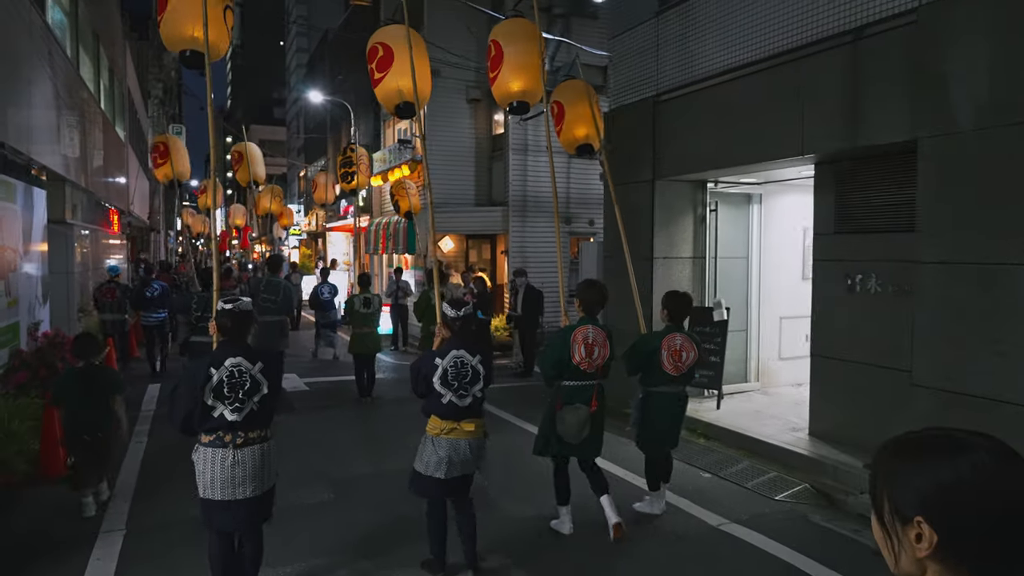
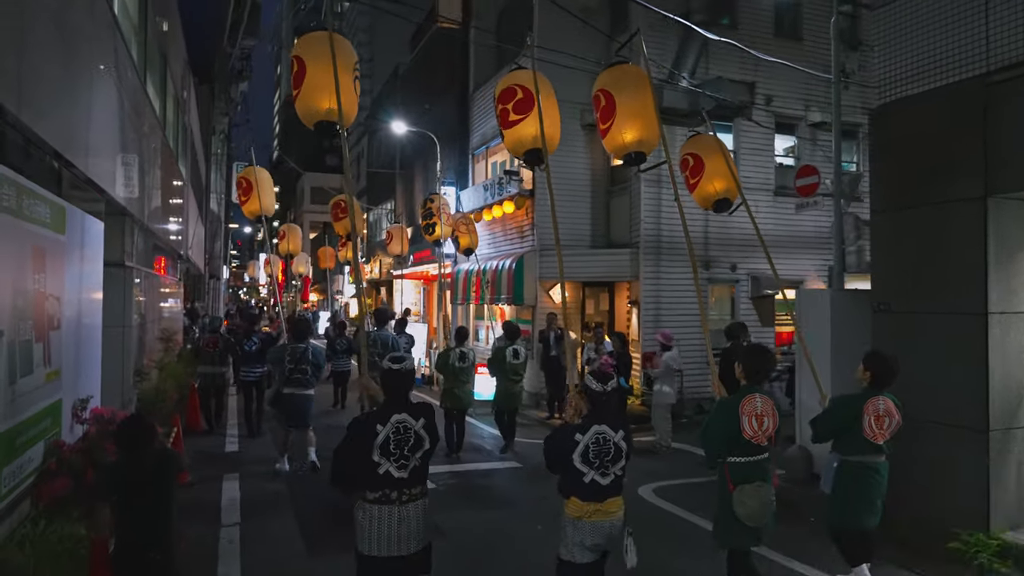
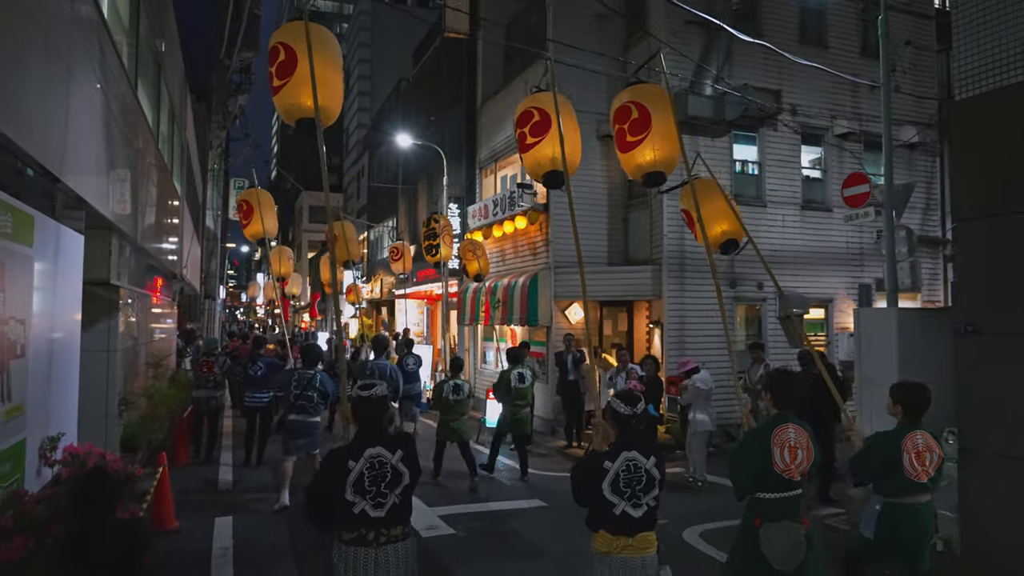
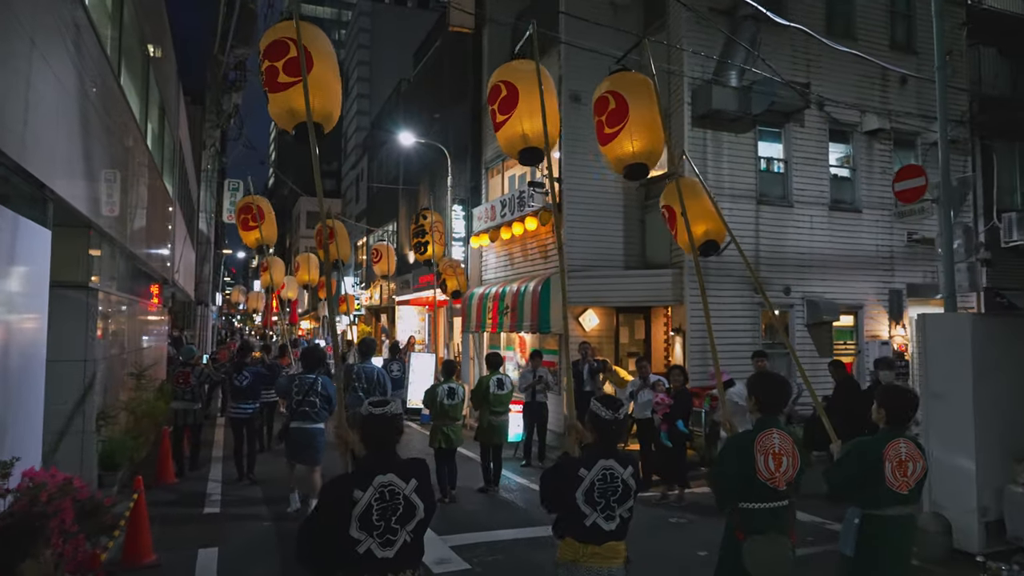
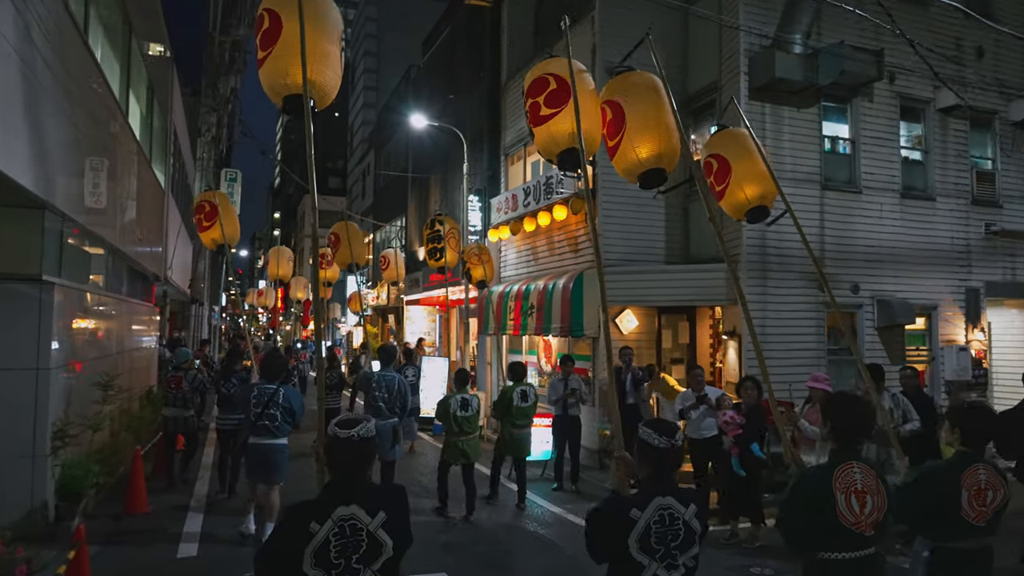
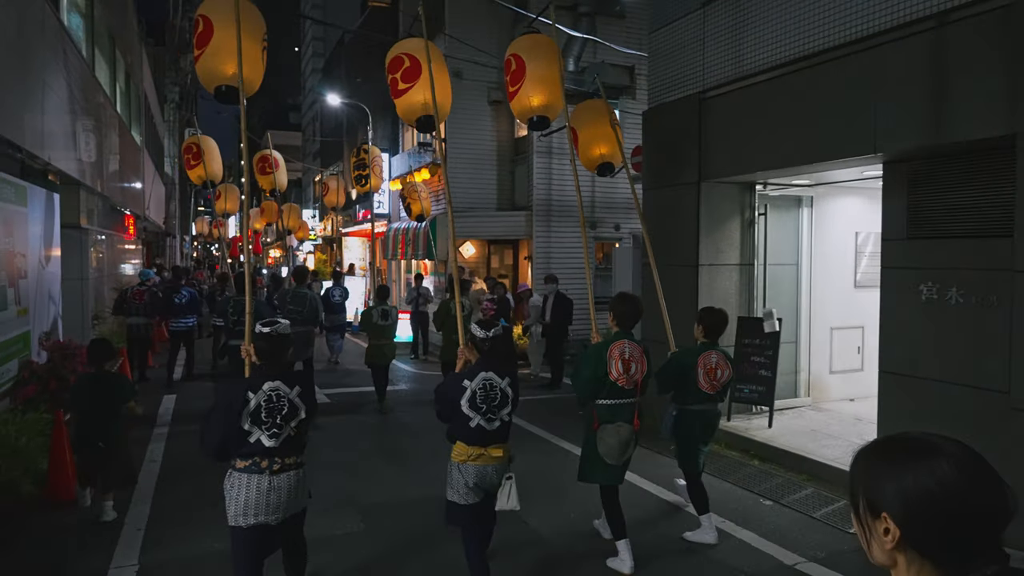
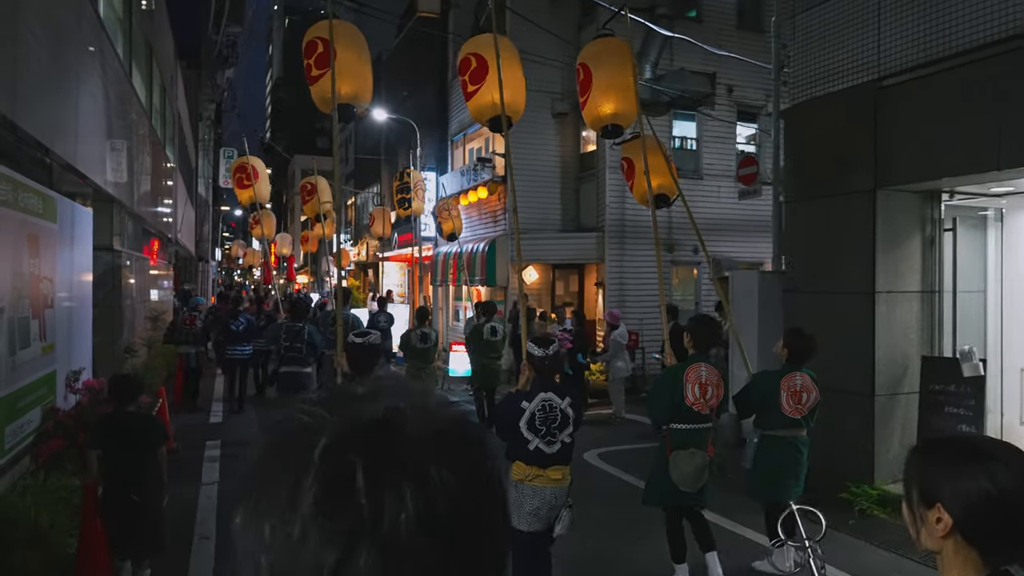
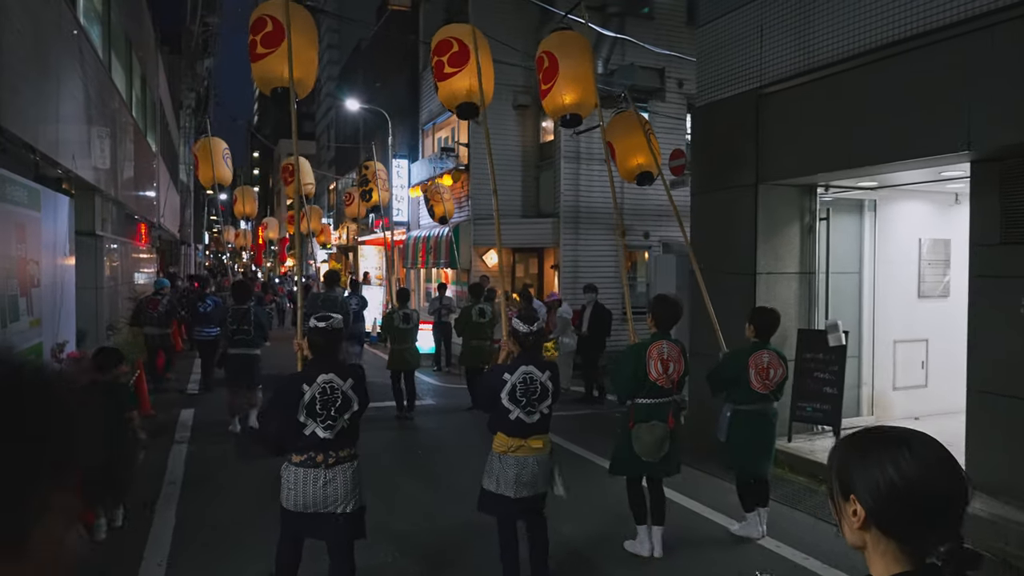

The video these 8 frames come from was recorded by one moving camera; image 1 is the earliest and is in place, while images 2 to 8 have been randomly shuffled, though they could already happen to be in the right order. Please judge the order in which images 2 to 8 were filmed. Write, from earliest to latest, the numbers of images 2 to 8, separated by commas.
6, 8, 7, 2, 3, 4, 5
